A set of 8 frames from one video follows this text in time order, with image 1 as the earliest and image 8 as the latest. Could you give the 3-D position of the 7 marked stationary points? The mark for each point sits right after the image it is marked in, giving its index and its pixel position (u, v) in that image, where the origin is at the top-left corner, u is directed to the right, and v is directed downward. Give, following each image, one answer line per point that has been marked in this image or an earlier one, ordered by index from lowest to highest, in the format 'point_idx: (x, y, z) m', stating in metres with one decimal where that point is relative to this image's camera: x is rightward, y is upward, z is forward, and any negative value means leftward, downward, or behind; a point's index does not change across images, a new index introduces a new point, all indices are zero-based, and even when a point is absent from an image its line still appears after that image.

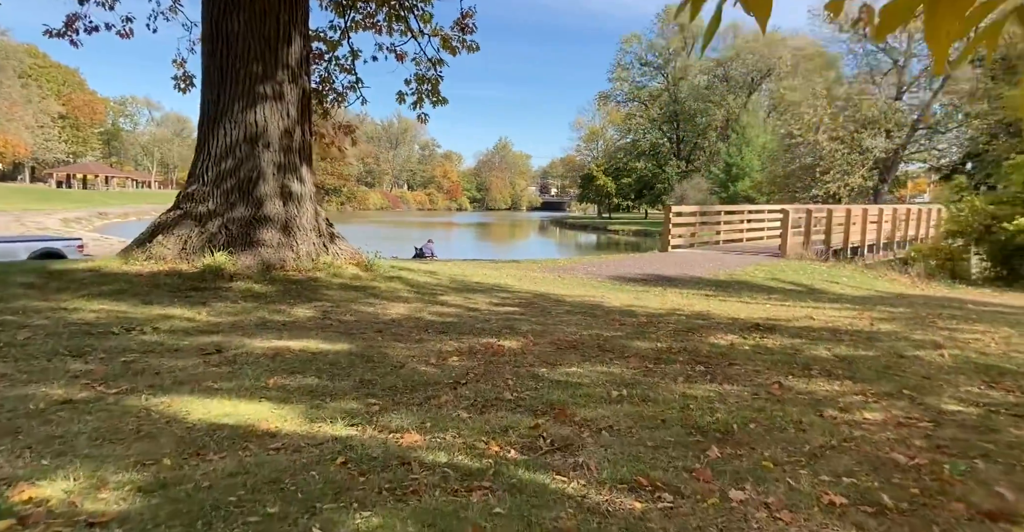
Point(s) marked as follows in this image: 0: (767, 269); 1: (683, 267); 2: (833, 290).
0: (+5.2, -0.1, +12.2) m
1: (+3.6, 0.0, +12.5) m
2: (+5.2, -0.4, +9.9) m
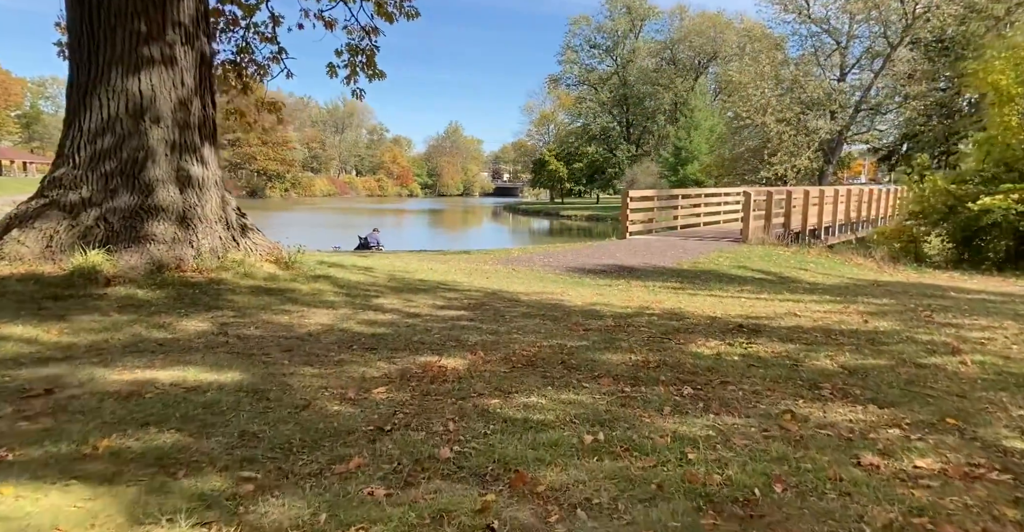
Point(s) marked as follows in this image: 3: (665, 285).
0: (+4.2, +0.2, +11.5) m
1: (+2.6, +0.2, +11.7) m
2: (+4.5, -0.2, +9.2) m
3: (+2.2, -0.3, +8.5) m
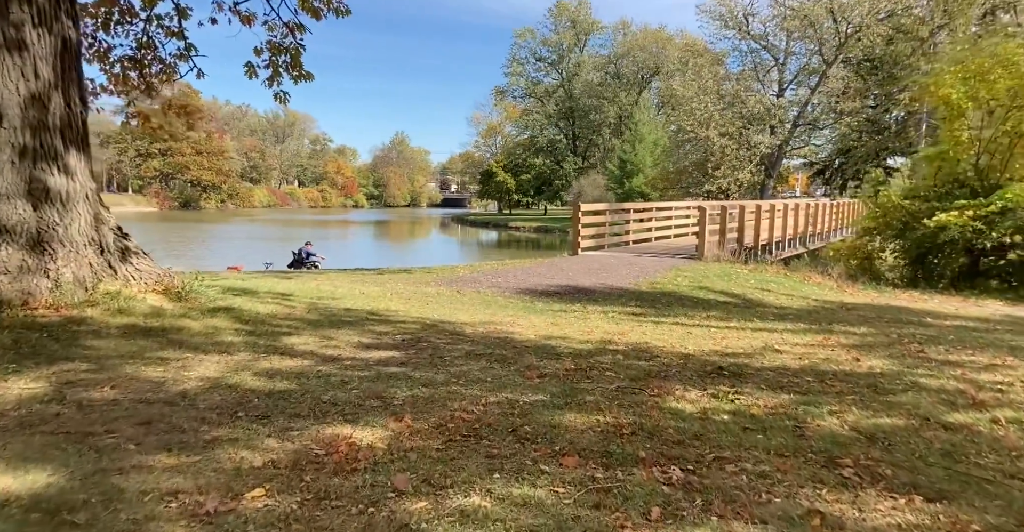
0: (+3.2, -0.2, +10.8) m
1: (+1.6, -0.1, +10.9) m
2: (+3.7, -0.5, +8.6) m
3: (+1.4, -0.6, +7.7) m
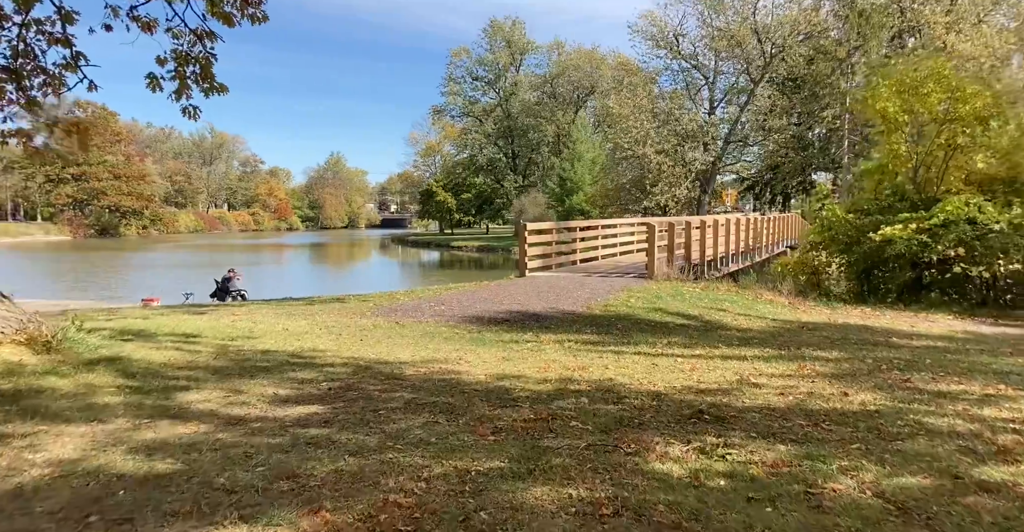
0: (+2.2, -0.5, +10.4) m
1: (+0.6, -0.5, +10.2) m
2: (+2.9, -0.8, +8.2) m
3: (+0.8, -0.9, +7.0) m
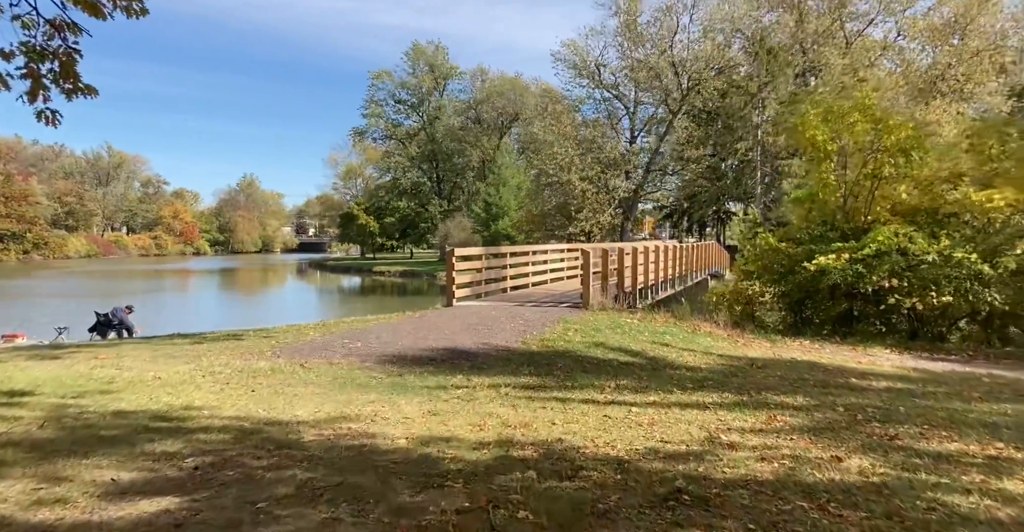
0: (+1.1, -1.0, +9.6) m
1: (-0.5, -1.0, +9.3) m
2: (+2.0, -1.2, +7.5) m
3: (+0.1, -1.2, +6.1) m
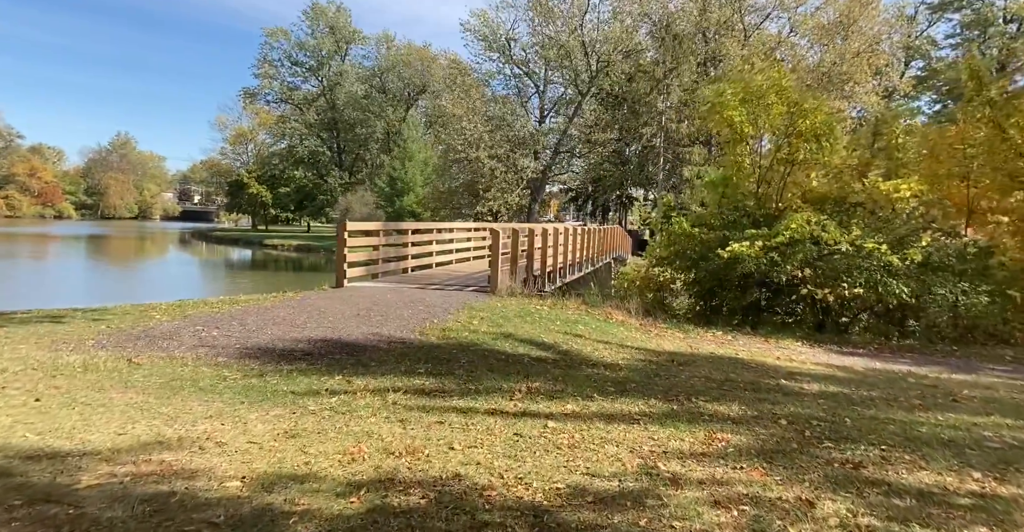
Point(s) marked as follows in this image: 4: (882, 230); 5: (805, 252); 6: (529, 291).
0: (-0.4, -0.7, +8.6) m
1: (-1.9, -0.7, +8.1) m
2: (+0.9, -1.0, +6.7) m
3: (-0.8, -1.0, +5.0) m
4: (+6.2, +0.6, +10.1) m
5: (+4.8, +0.2, +9.9) m
6: (+0.3, -0.5, +11.6) m
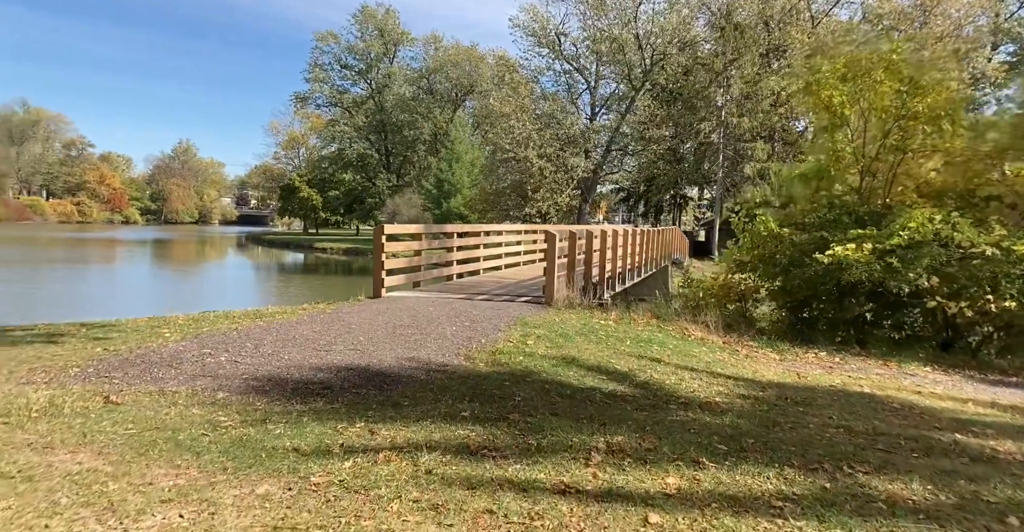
0: (+0.4, -0.8, +7.3) m
1: (-1.2, -0.8, +6.8) m
2: (+1.5, -1.1, +5.3) m
3: (-0.4, -1.1, +3.7) m
4: (+7.0, +0.5, +8.2) m
5: (+5.6, +0.1, +8.1) m
6: (+1.3, -0.6, +10.2) m
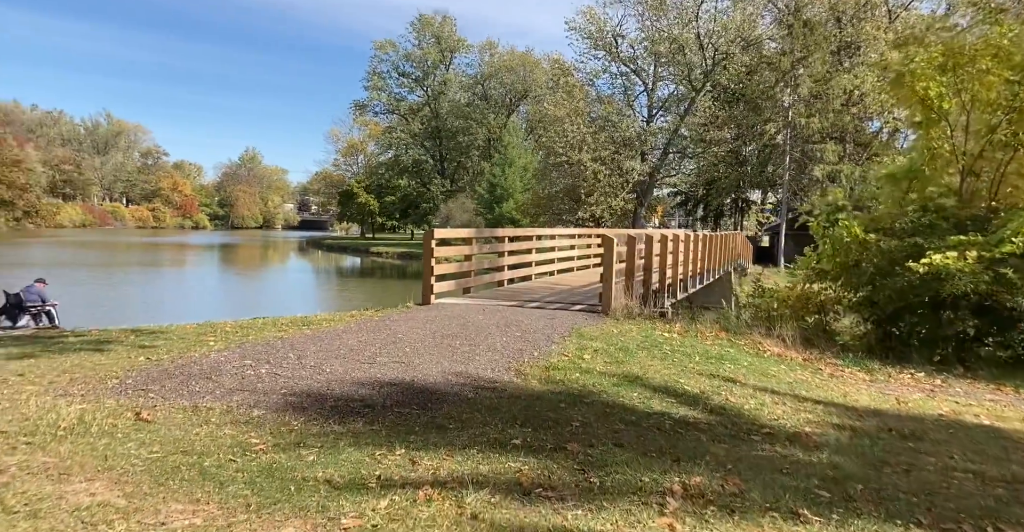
0: (+1.0, -0.9, +6.7) m
1: (-0.6, -0.9, +6.4) m
2: (+1.9, -1.2, +4.6) m
3: (-0.1, -1.2, +3.2) m
4: (+7.7, +0.4, +7.1) m
5: (+6.3, 0.0, +7.1) m
6: (+2.1, -0.7, +9.5) m
